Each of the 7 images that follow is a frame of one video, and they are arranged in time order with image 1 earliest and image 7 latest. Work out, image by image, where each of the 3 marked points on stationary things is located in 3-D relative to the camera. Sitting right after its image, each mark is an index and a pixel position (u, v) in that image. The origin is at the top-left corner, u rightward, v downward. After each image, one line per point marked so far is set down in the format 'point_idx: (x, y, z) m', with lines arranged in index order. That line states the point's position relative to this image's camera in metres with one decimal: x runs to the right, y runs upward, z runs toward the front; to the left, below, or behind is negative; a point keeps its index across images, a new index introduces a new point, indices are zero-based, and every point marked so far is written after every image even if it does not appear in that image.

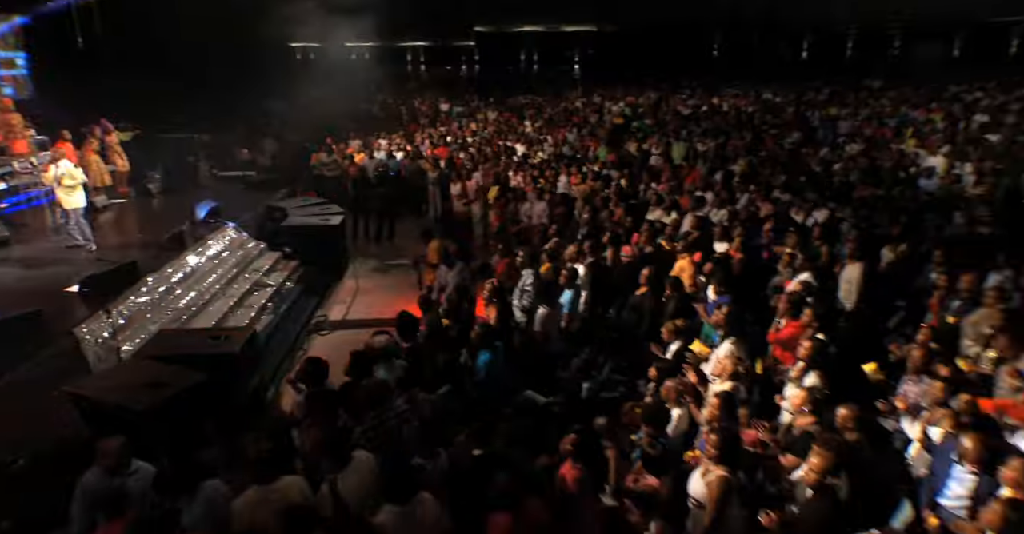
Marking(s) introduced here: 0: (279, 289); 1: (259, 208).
0: (-3.6, -0.4, +9.8) m
1: (-4.9, +1.1, +12.3) m
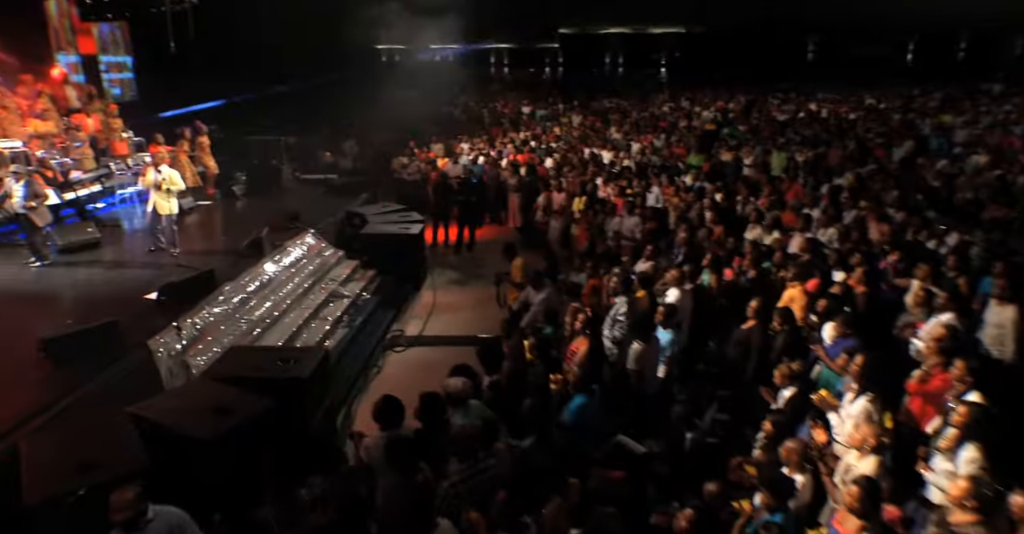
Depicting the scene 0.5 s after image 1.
0: (-2.3, -0.5, +9.5) m
1: (-3.3, +1.0, +12.1) m
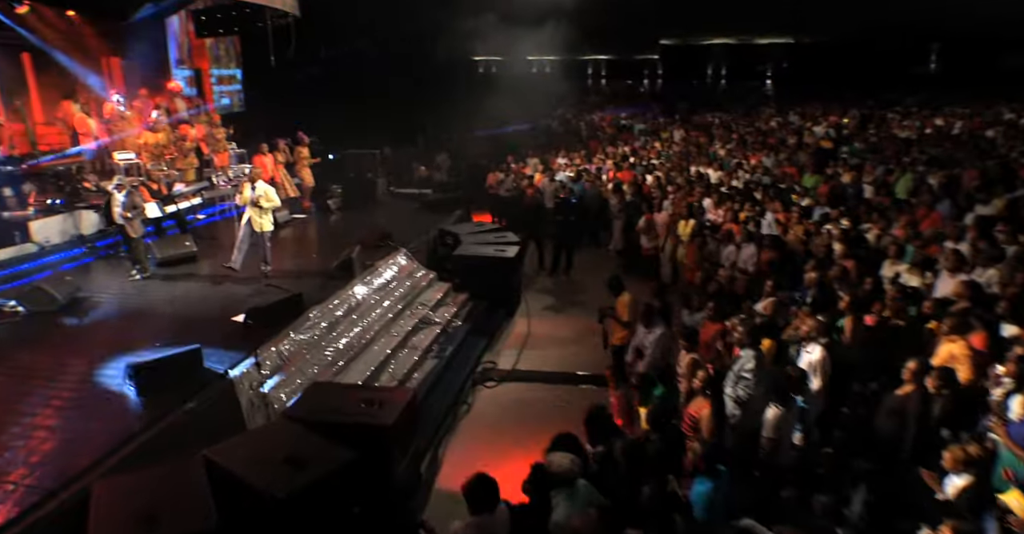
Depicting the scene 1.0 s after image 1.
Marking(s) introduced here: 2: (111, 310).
0: (-0.9, -0.9, +9.0) m
1: (-1.5, +0.6, +11.7) m
2: (-4.8, -0.5, +7.5) m
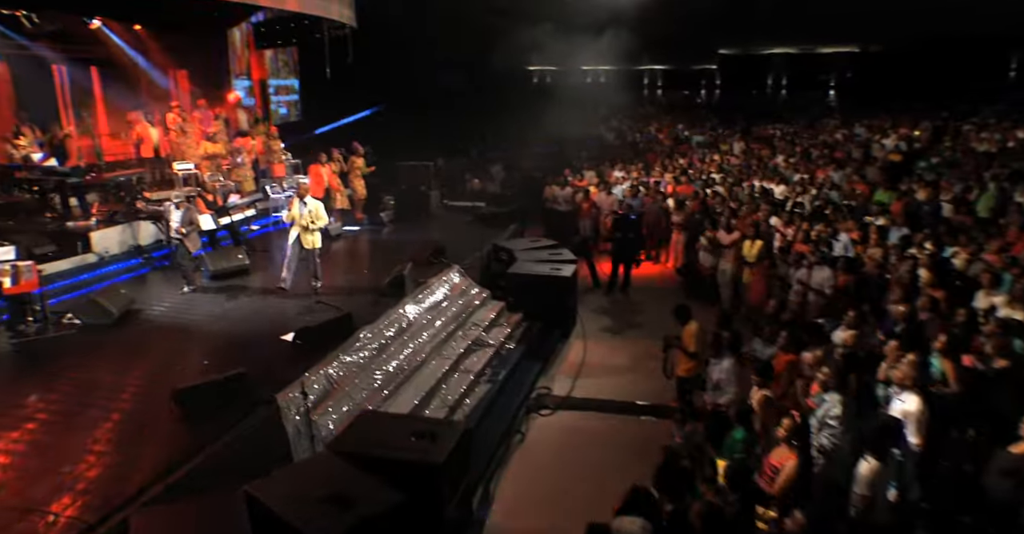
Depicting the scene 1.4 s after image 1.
0: (-0.2, -1.2, +8.6) m
1: (-0.5, +0.4, +11.3) m
2: (-4.1, -0.7, +7.4) m
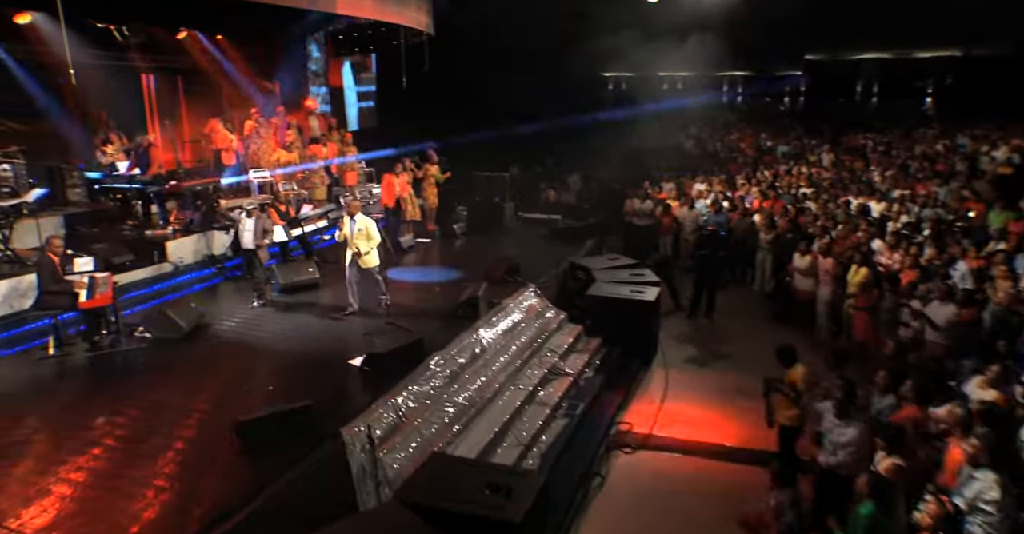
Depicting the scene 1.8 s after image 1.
0: (+0.8, -1.5, +7.9) m
1: (+0.8, 0.0, +10.7) m
2: (-3.2, -0.8, +7.2) m
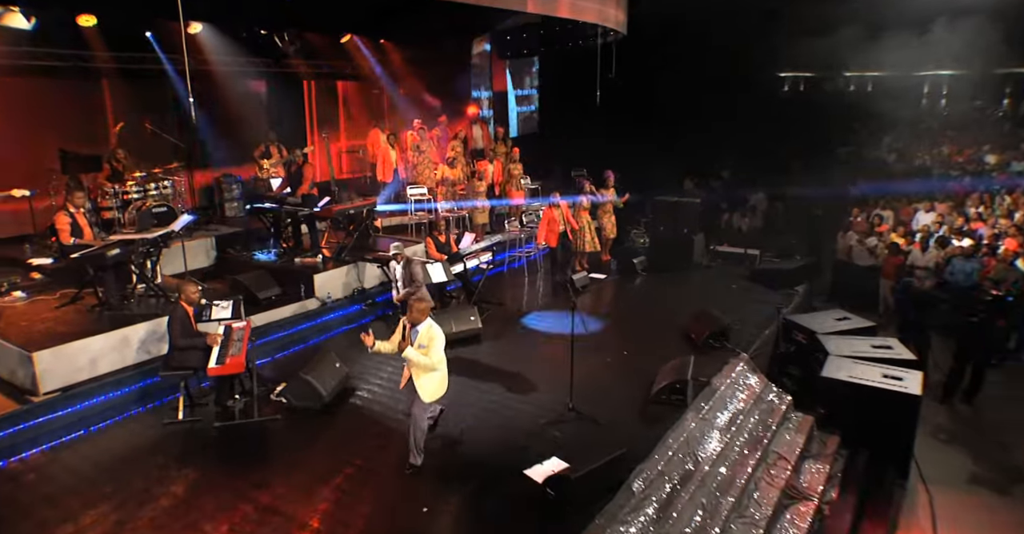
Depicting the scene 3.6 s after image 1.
0: (+2.8, -2.2, +5.7) m
1: (+3.5, -0.7, +8.4) m
2: (-1.3, -1.4, +5.8) m
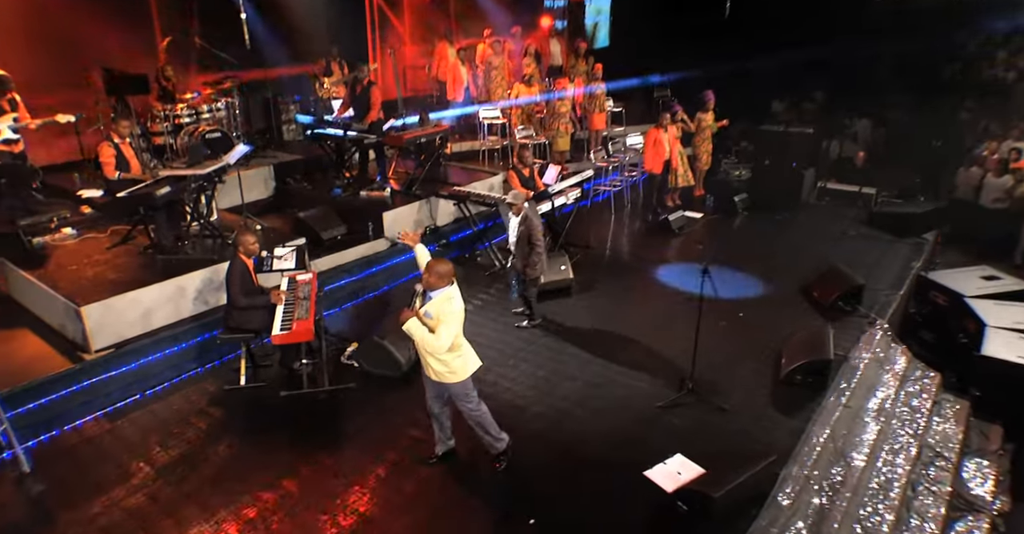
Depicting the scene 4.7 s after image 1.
0: (+3.6, -1.9, +4.7) m
1: (+4.5, -0.2, +7.2) m
2: (-0.4, -1.0, +5.1) m
